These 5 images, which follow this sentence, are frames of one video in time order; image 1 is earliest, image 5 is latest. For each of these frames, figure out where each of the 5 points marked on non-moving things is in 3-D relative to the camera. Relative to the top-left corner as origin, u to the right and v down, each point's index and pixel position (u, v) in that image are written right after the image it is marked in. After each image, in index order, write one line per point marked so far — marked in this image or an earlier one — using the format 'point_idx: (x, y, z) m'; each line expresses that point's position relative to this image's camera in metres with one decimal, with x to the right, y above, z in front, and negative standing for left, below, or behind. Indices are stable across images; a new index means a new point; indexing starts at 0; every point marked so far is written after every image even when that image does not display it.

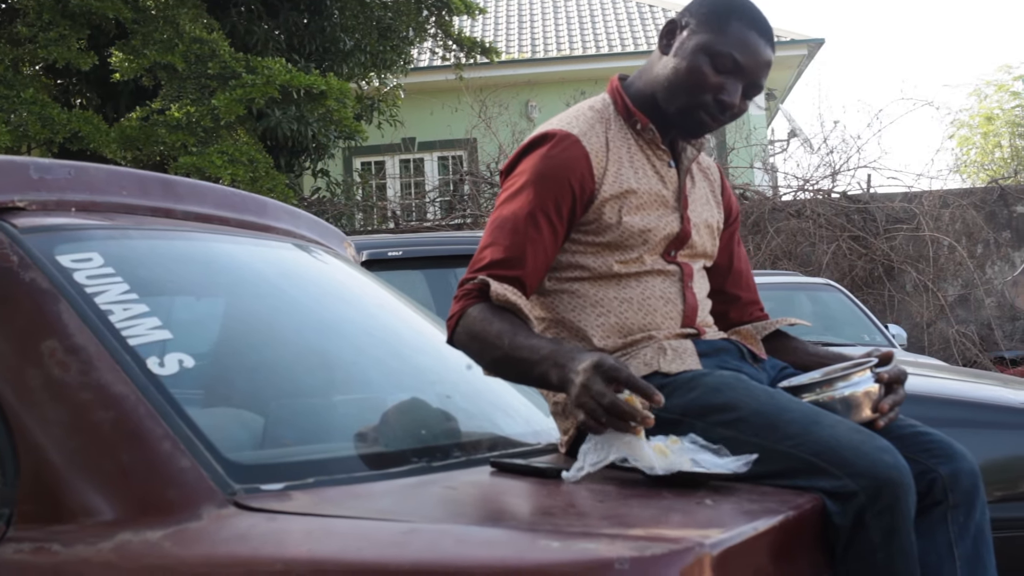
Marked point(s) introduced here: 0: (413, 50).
0: (-0.8, +1.9, +14.3) m
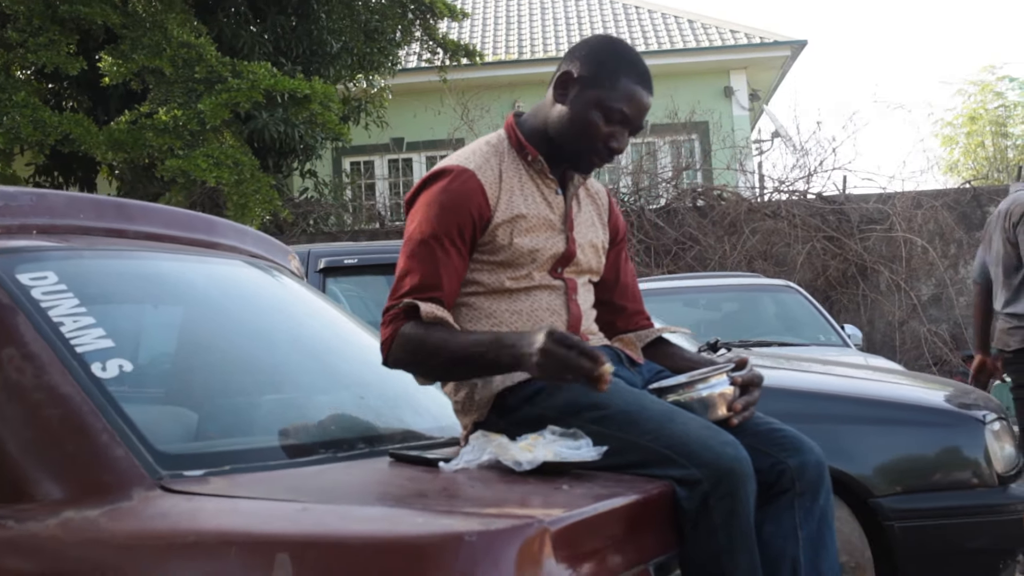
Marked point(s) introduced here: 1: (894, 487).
0: (-0.9, +1.9, +14.5) m
1: (+0.7, -0.4, +3.6) m
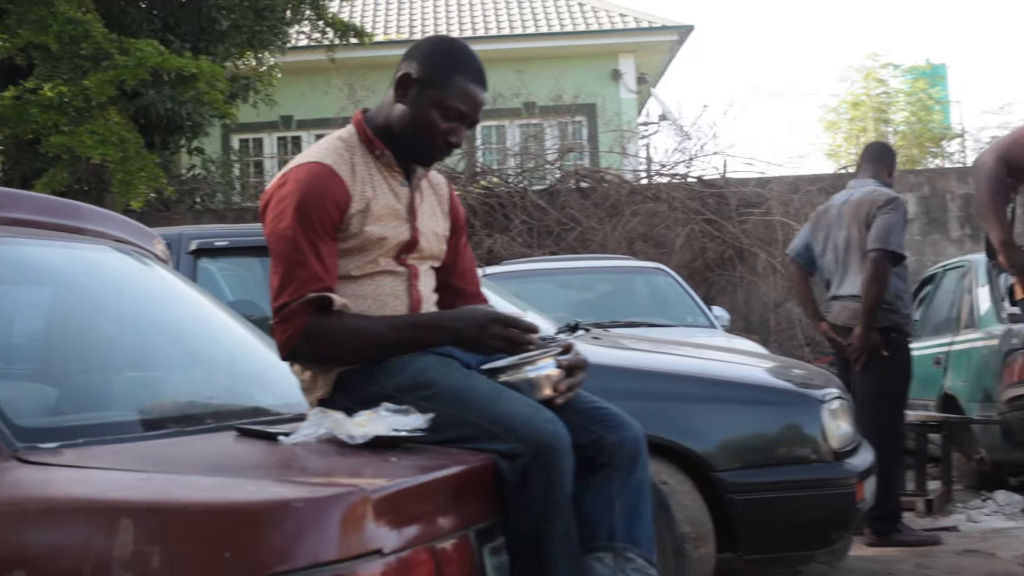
0: (-1.8, +2.1, +14.6) m
1: (+0.5, -0.4, +3.8) m
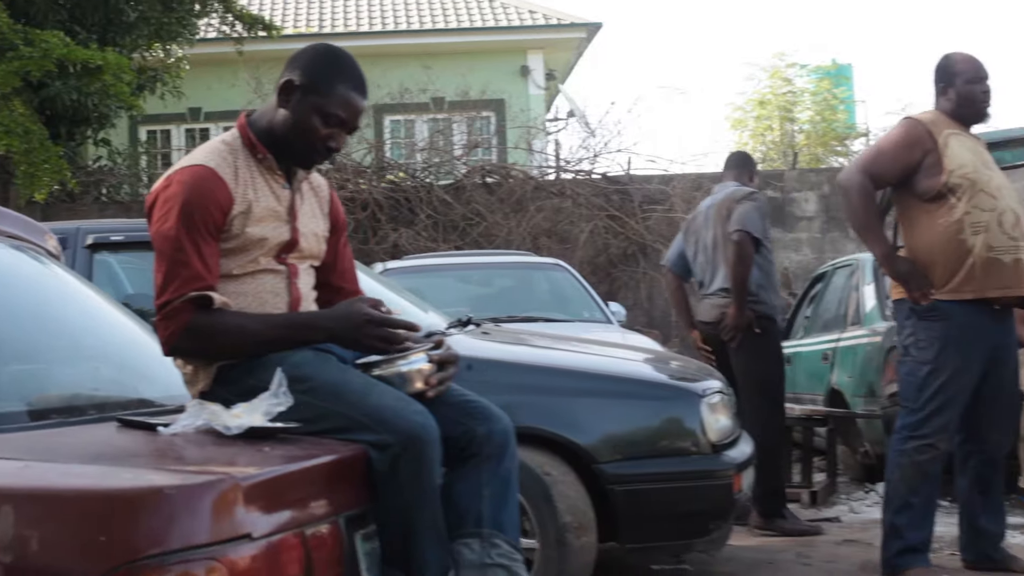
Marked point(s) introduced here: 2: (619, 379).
0: (-2.5, +2.1, +14.6) m
1: (+0.2, -0.4, +3.9) m
2: (+0.2, -0.2, +4.0) m
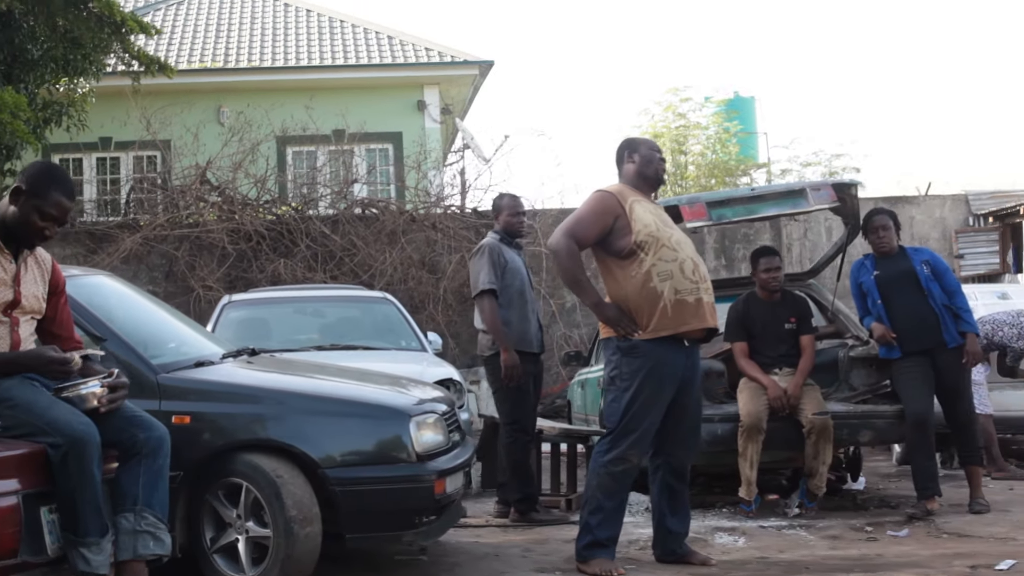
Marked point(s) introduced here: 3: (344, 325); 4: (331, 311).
0: (-3.5, +1.9, +15.5) m
1: (-0.5, -0.5, +4.9) m
2: (-0.5, -0.3, +5.0) m
3: (-0.8, -0.2, +8.7) m
4: (-0.8, -0.1, +8.9) m
